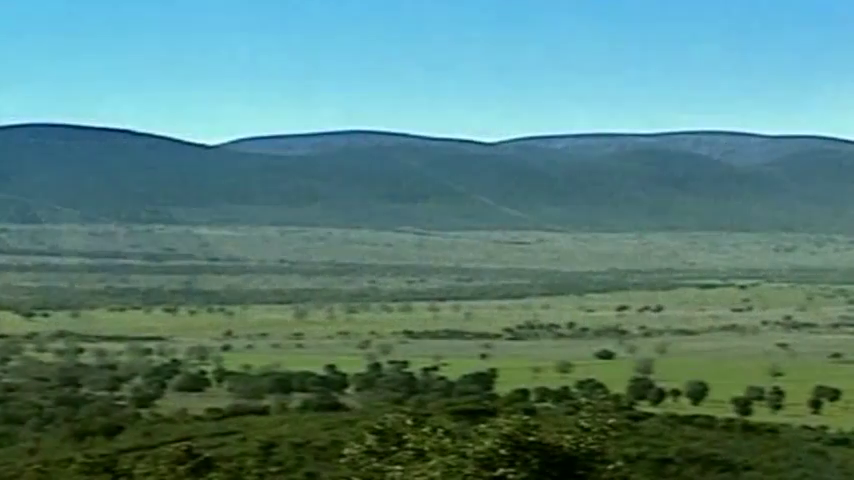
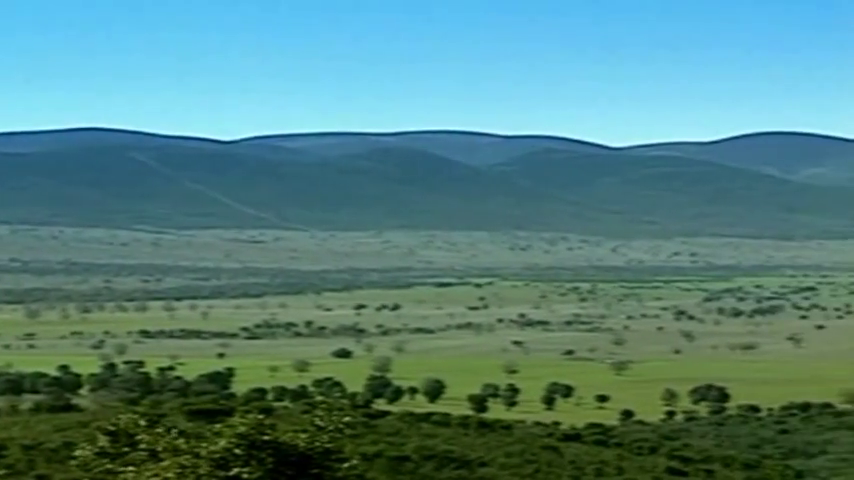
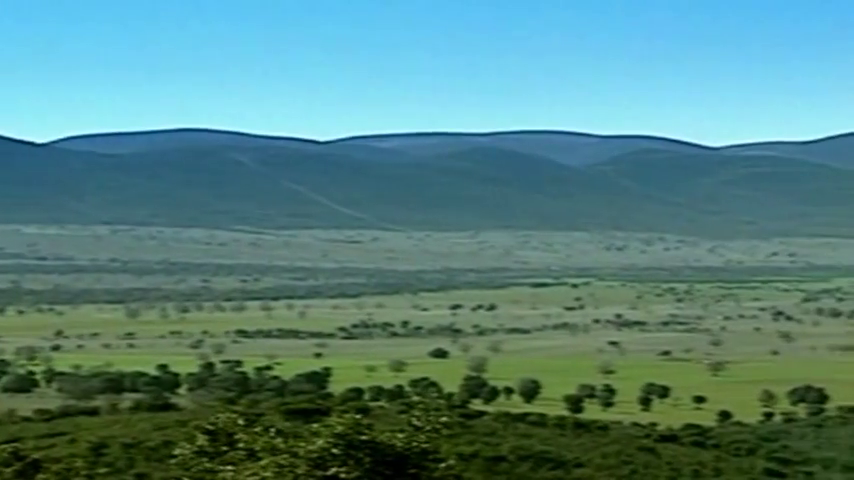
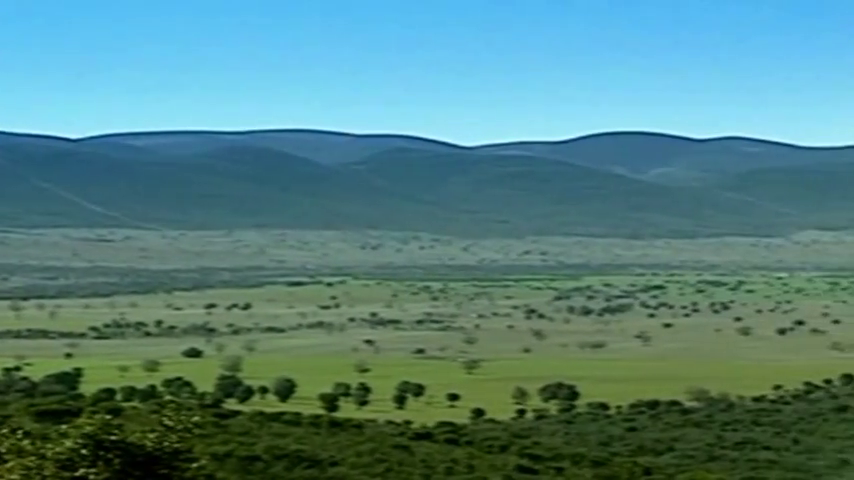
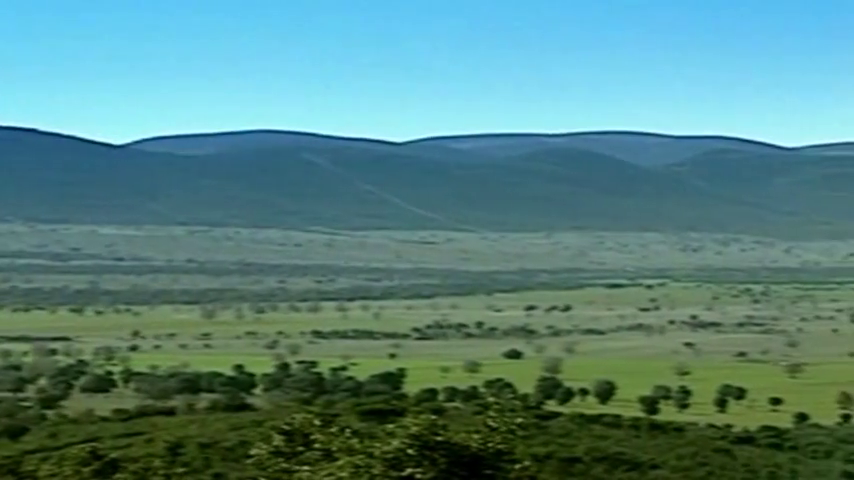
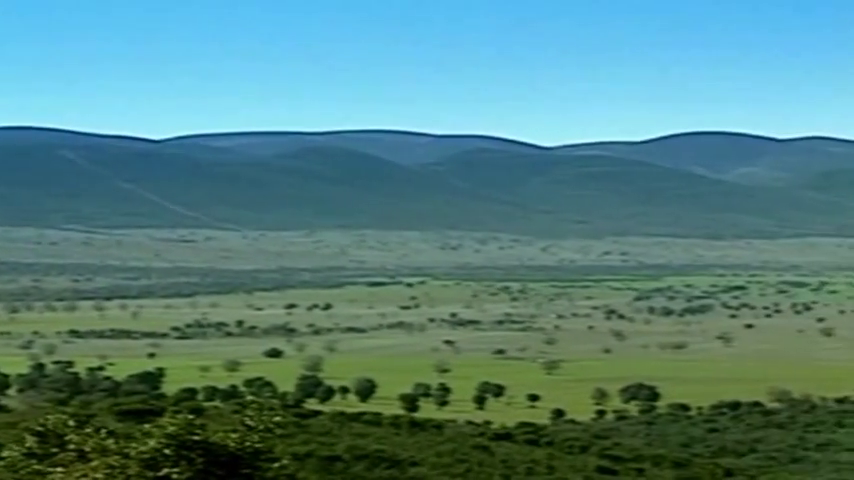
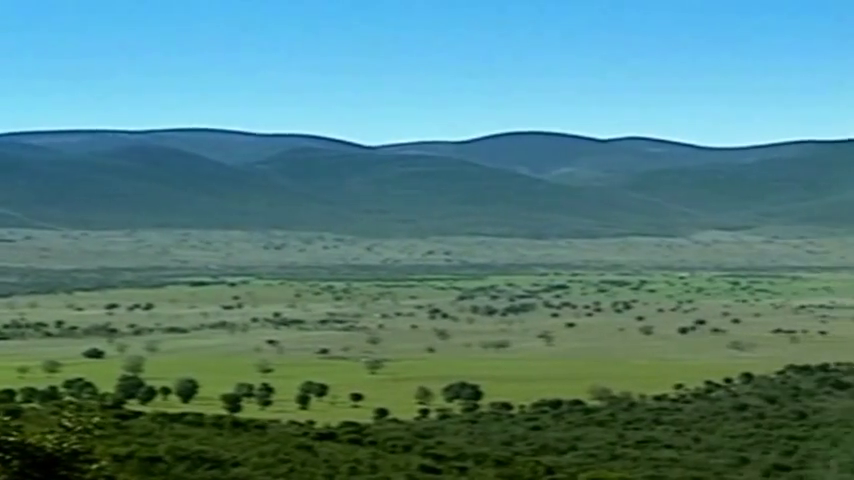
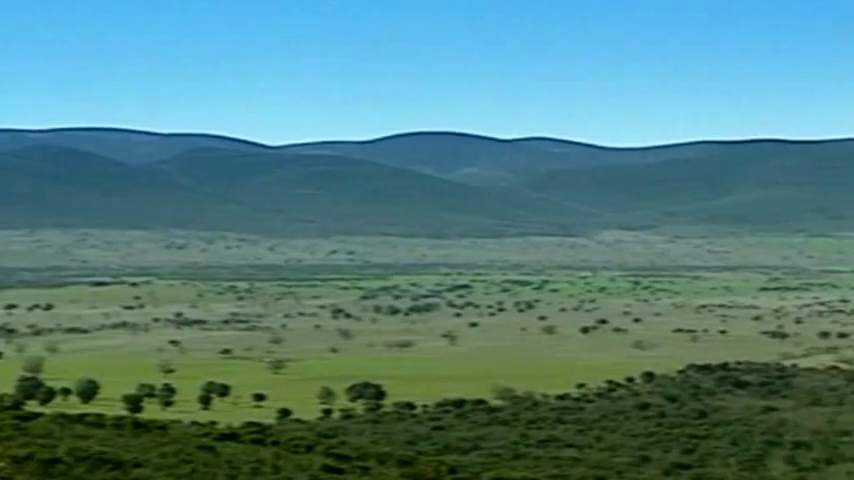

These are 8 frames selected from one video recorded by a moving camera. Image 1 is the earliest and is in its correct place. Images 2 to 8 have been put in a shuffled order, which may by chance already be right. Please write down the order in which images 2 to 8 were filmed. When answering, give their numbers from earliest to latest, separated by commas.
5, 3, 2, 6, 4, 7, 8
